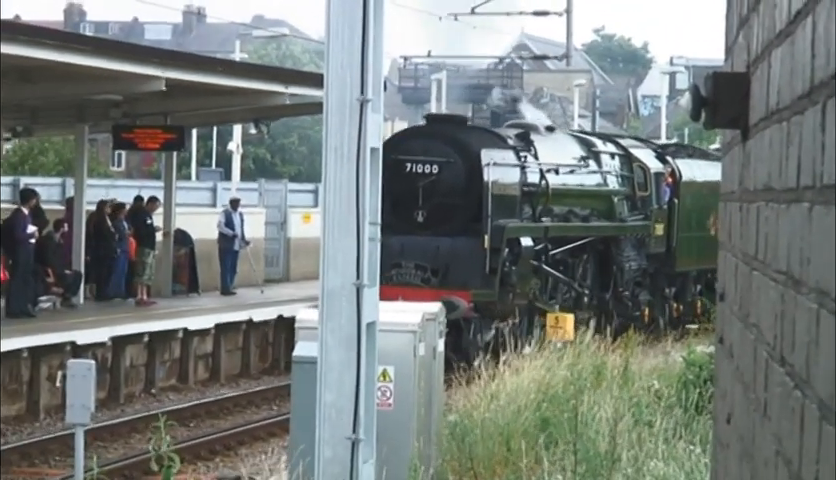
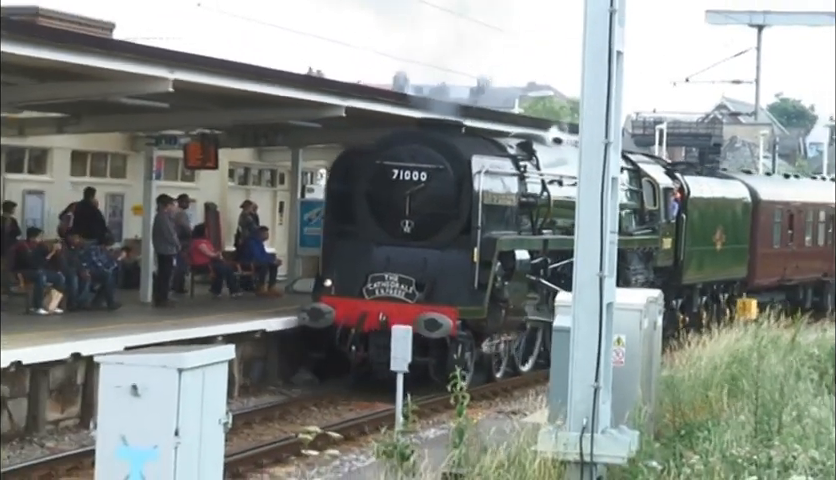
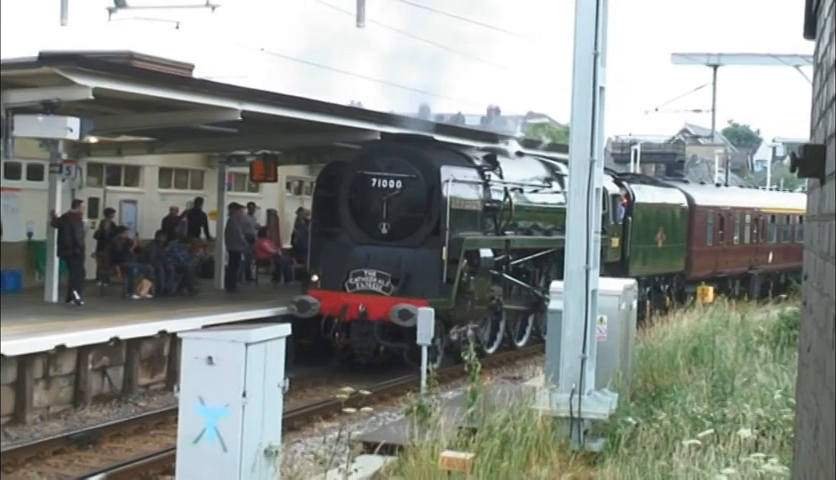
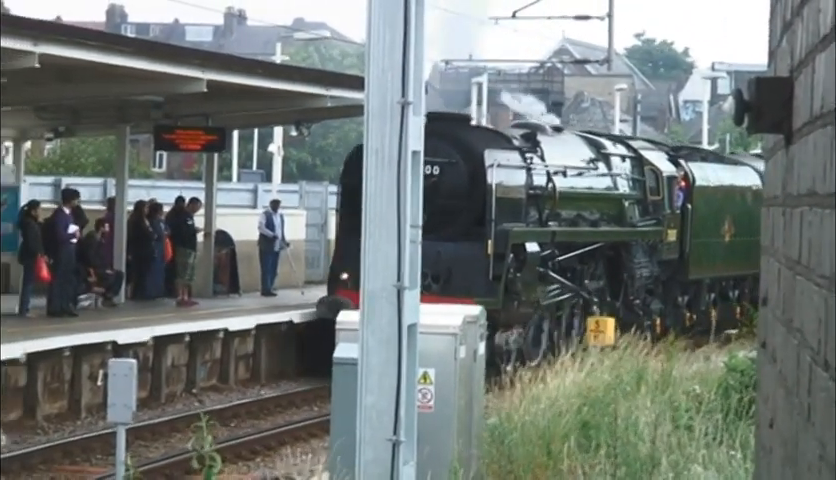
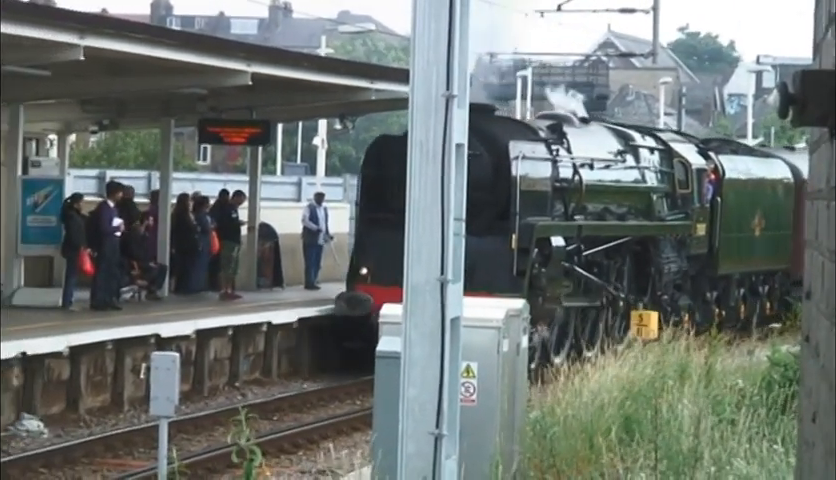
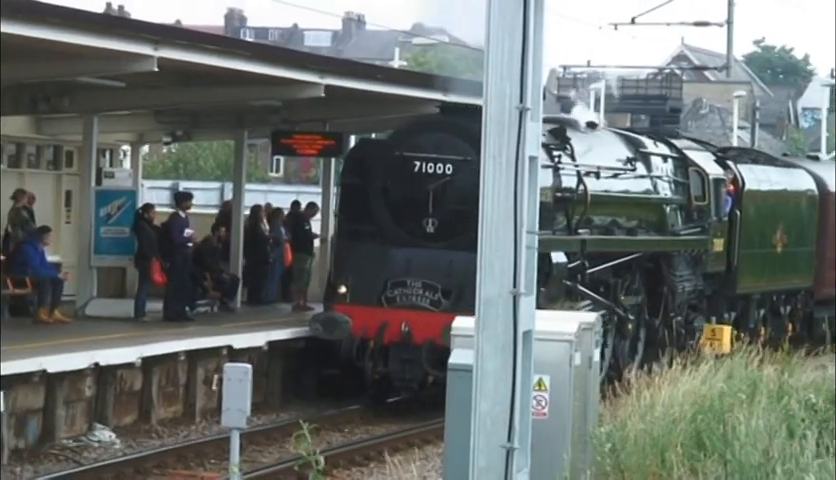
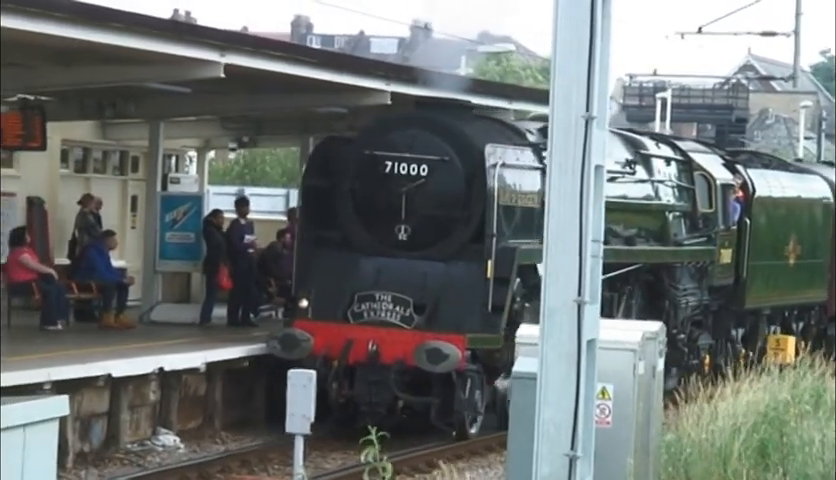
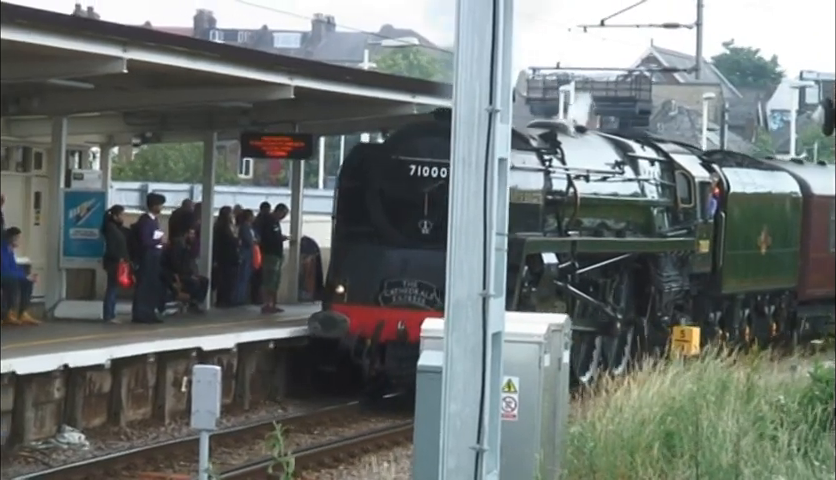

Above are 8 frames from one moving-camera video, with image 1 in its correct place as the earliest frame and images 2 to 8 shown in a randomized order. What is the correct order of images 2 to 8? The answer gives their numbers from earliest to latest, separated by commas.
4, 5, 8, 6, 7, 2, 3
